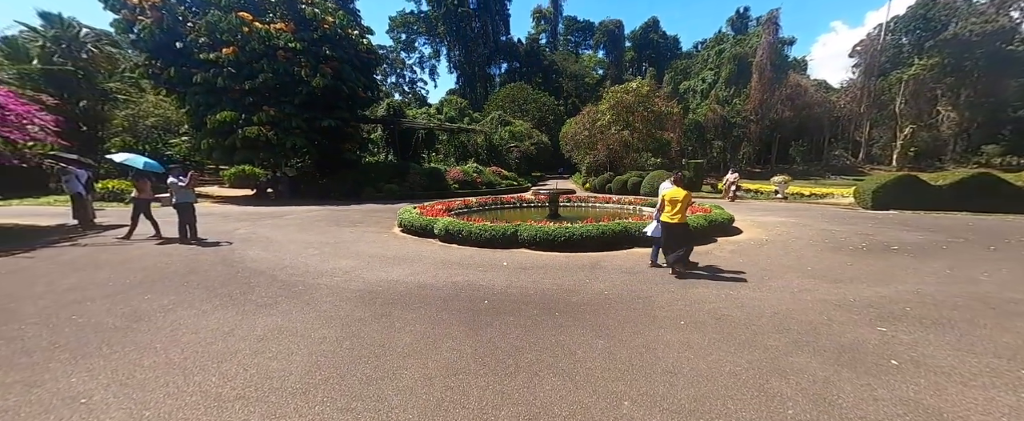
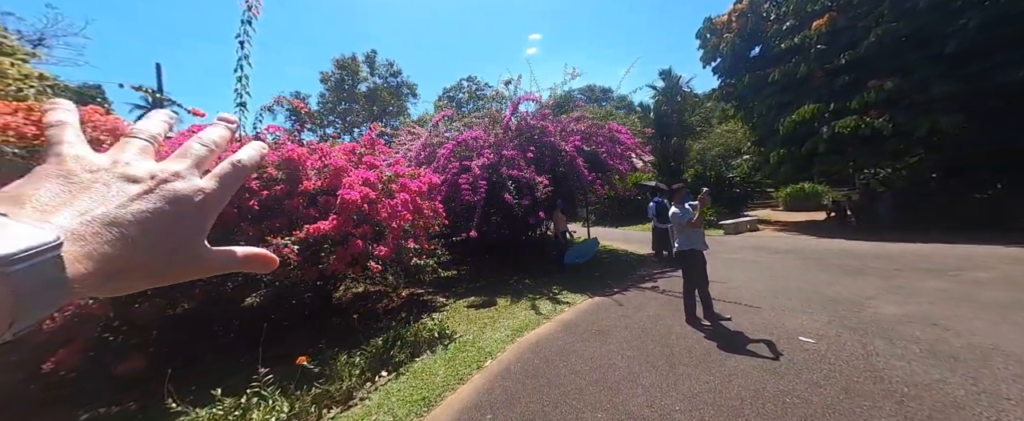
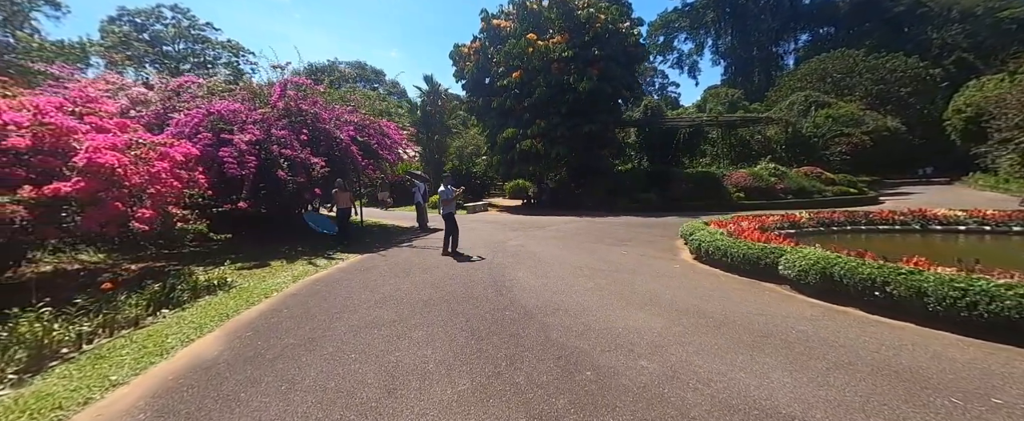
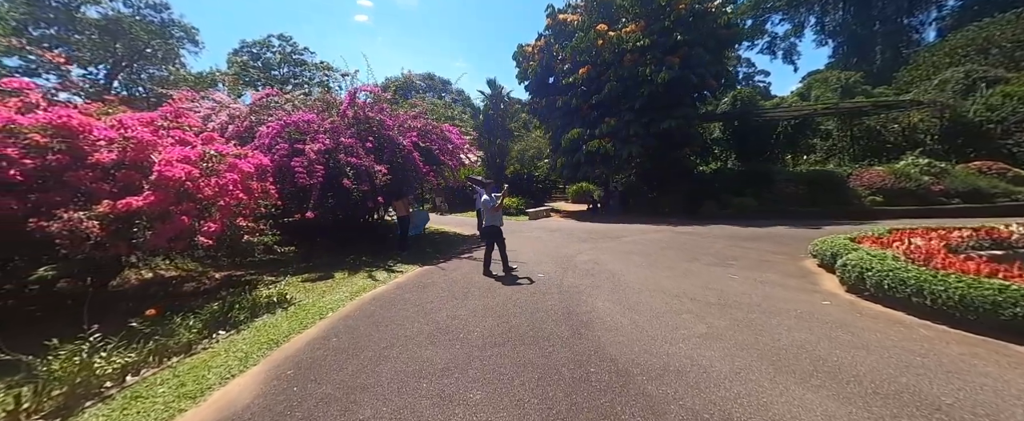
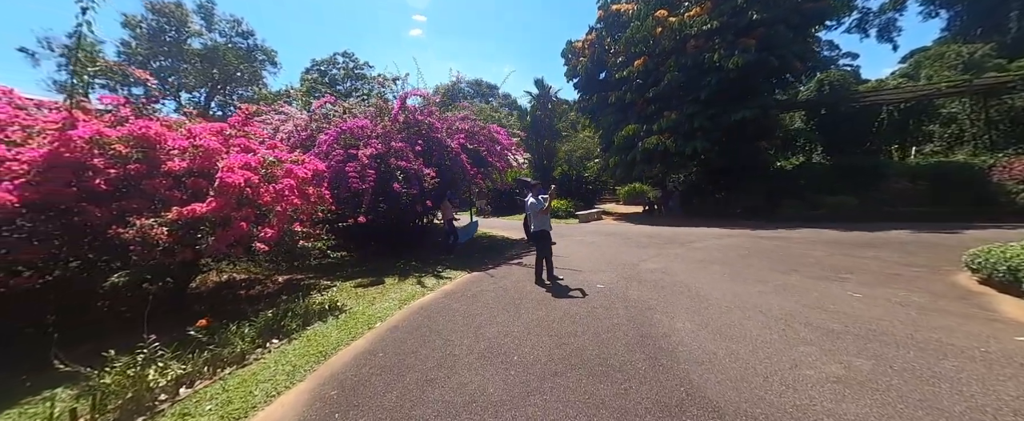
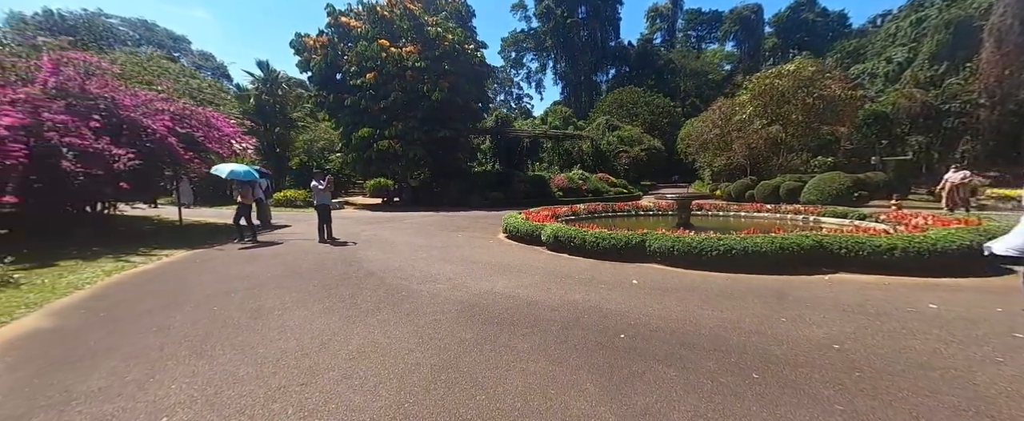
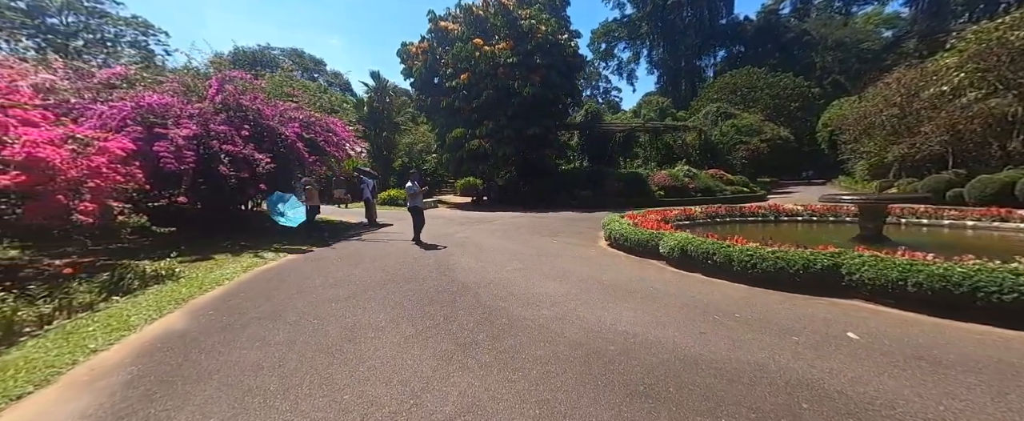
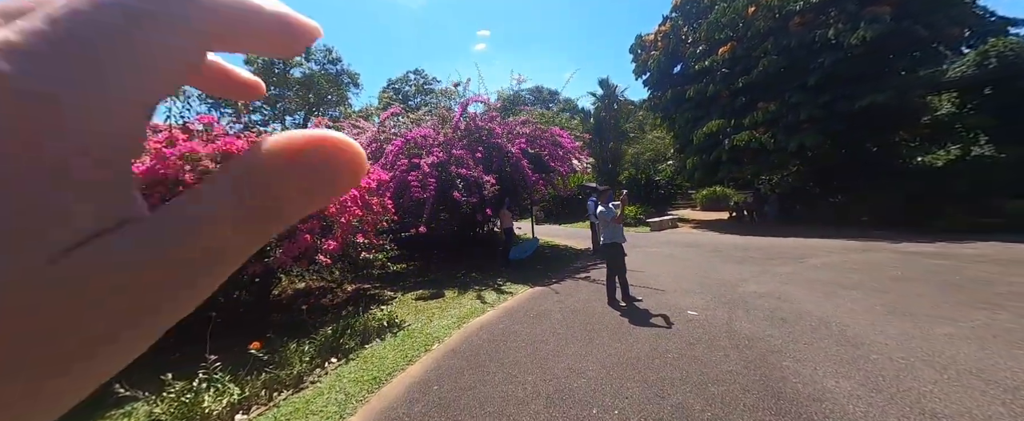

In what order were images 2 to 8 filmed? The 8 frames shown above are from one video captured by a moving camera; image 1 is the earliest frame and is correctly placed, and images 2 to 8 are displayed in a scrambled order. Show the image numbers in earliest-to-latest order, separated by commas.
6, 7, 3, 4, 5, 8, 2
